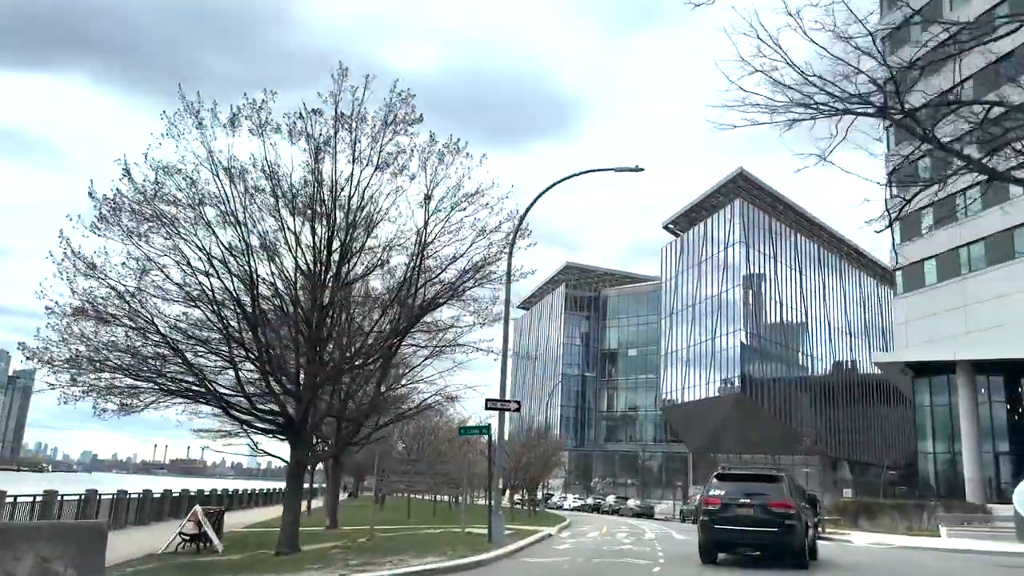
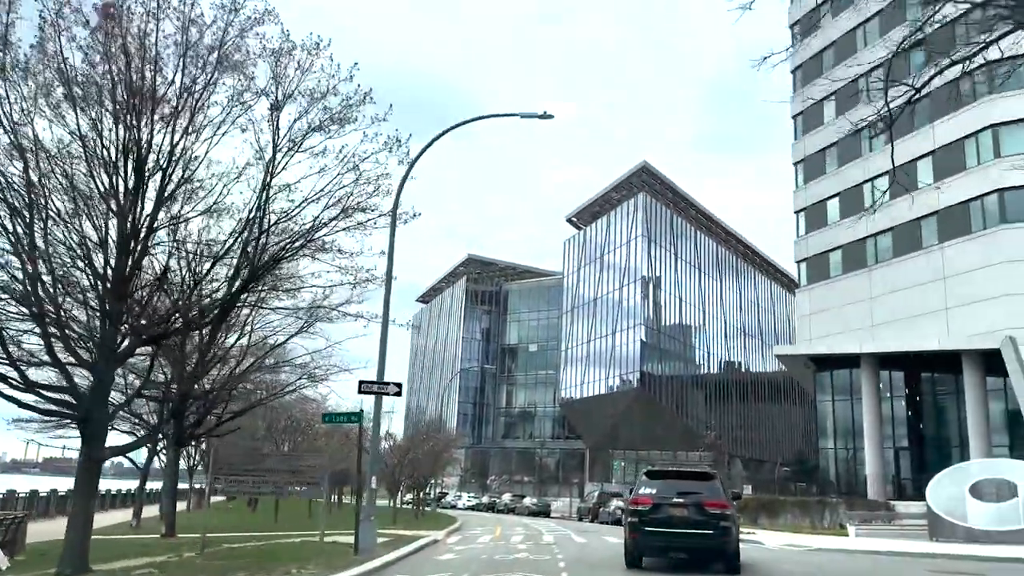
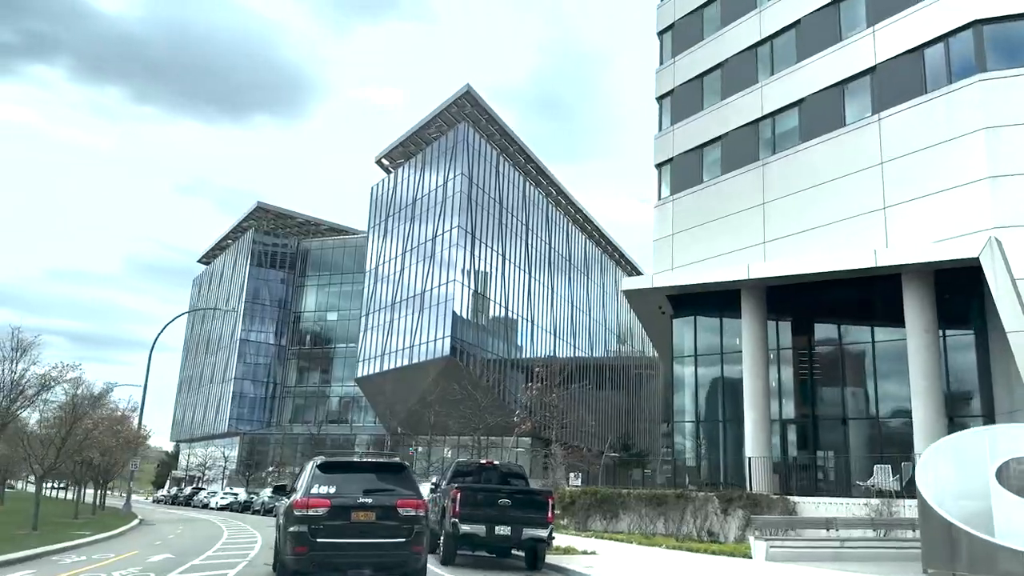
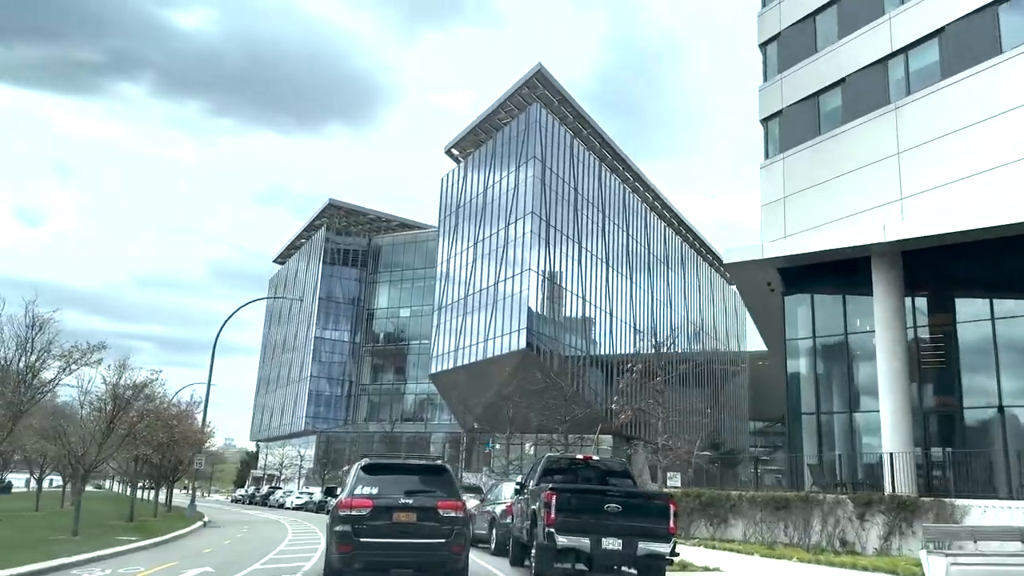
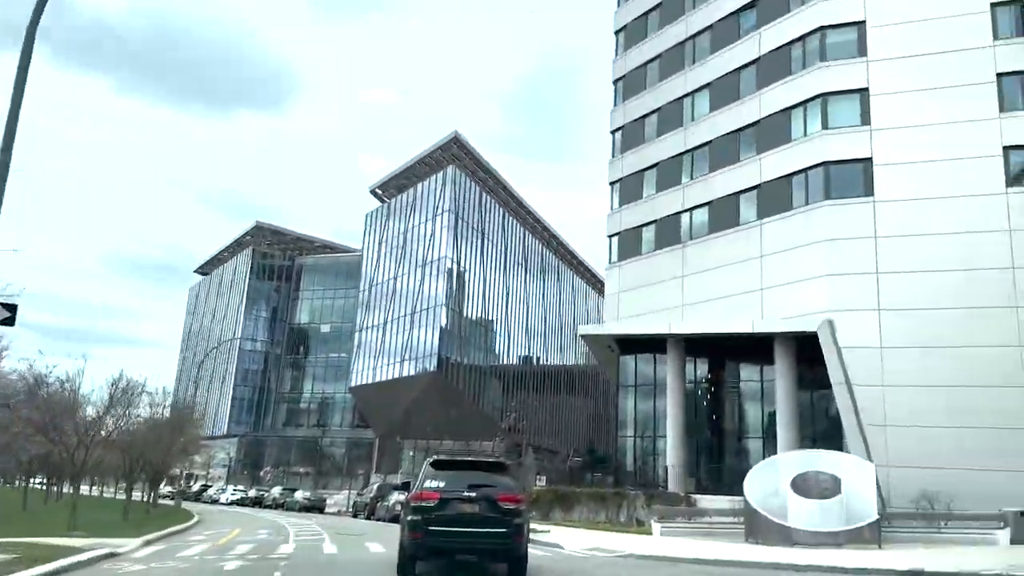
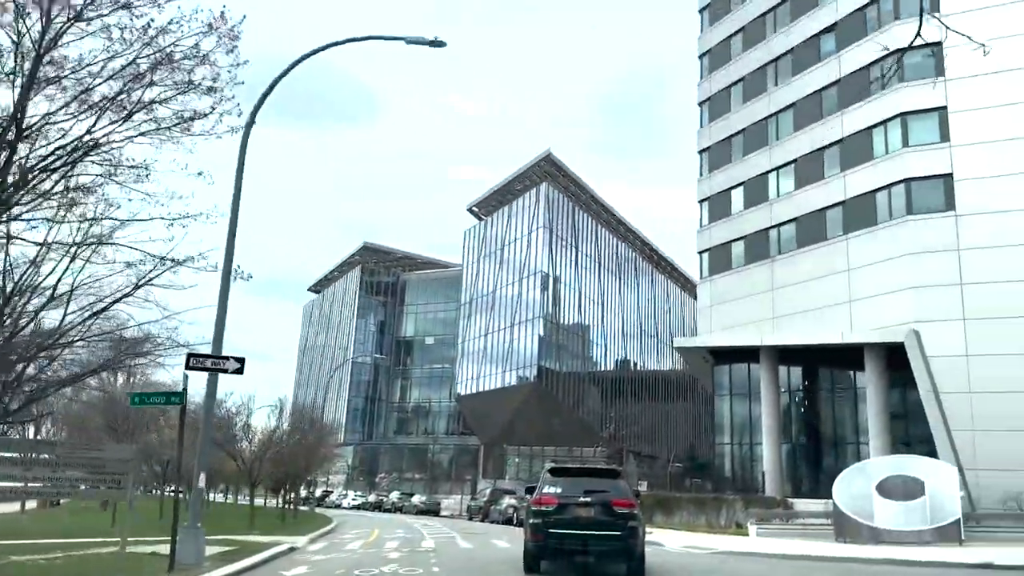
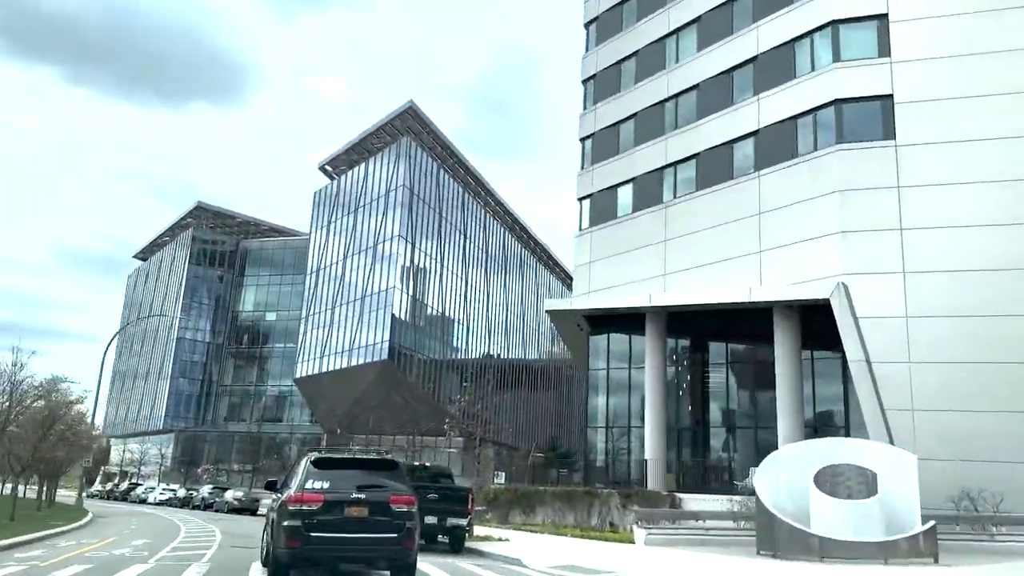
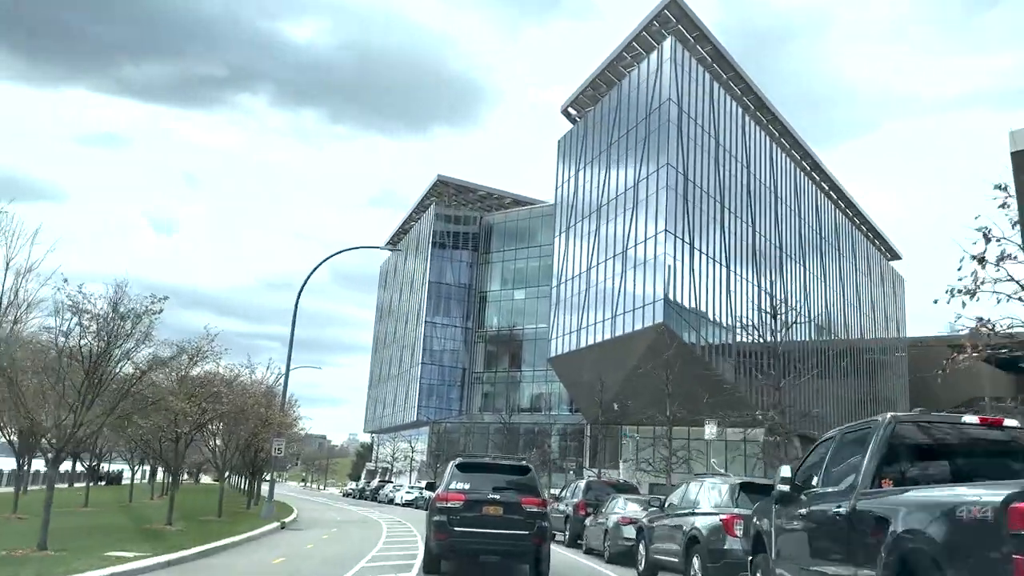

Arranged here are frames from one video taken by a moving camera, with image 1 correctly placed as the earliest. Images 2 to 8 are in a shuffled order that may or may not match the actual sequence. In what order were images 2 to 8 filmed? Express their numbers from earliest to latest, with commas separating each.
2, 6, 5, 7, 3, 4, 8
